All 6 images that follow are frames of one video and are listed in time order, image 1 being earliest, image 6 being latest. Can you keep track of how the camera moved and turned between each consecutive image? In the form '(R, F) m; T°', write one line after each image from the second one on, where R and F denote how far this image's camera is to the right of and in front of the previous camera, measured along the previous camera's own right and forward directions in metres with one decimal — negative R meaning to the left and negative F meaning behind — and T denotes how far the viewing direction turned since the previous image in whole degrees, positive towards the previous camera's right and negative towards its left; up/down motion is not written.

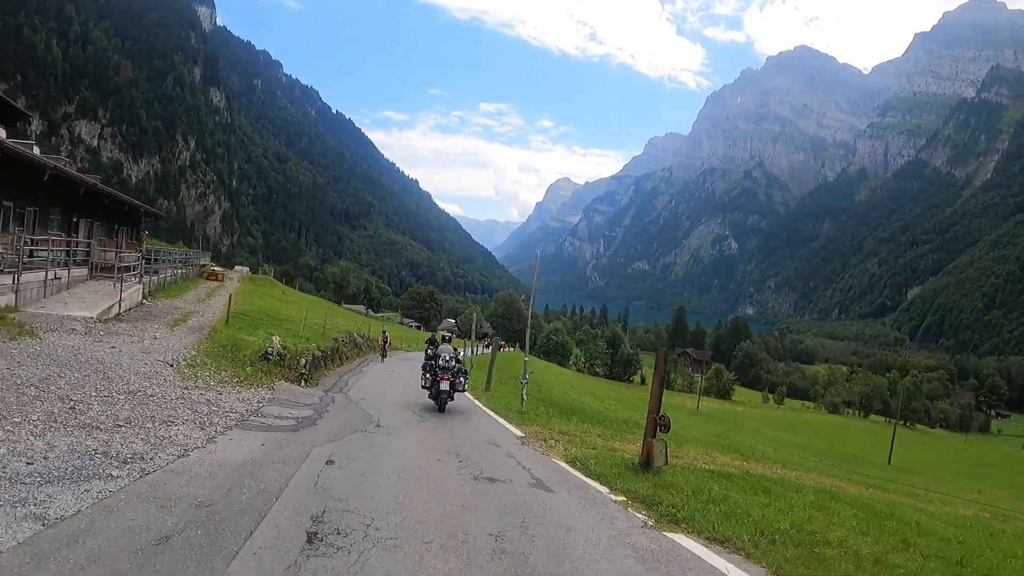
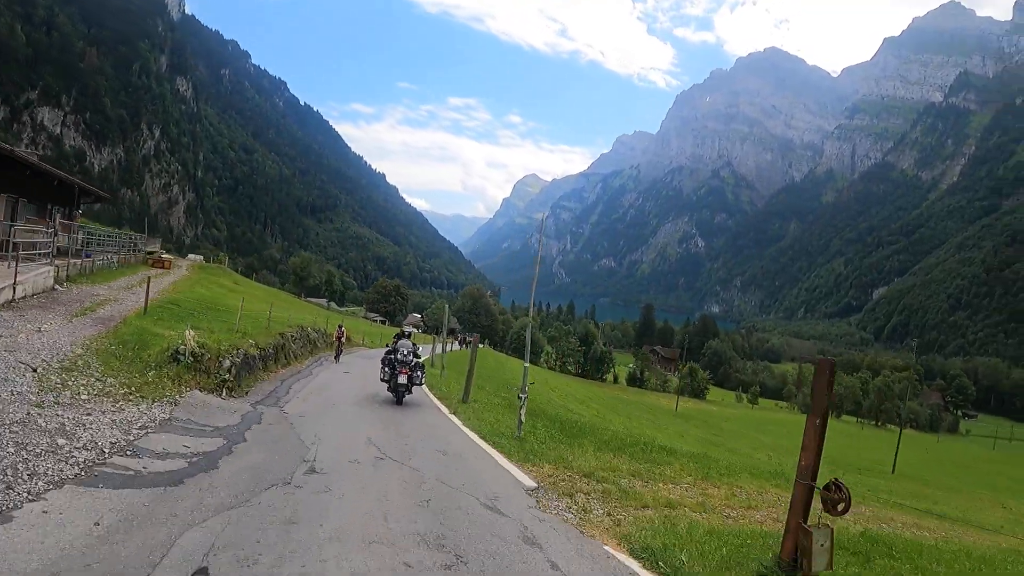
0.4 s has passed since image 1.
(-0.2, +1.7) m; +2°
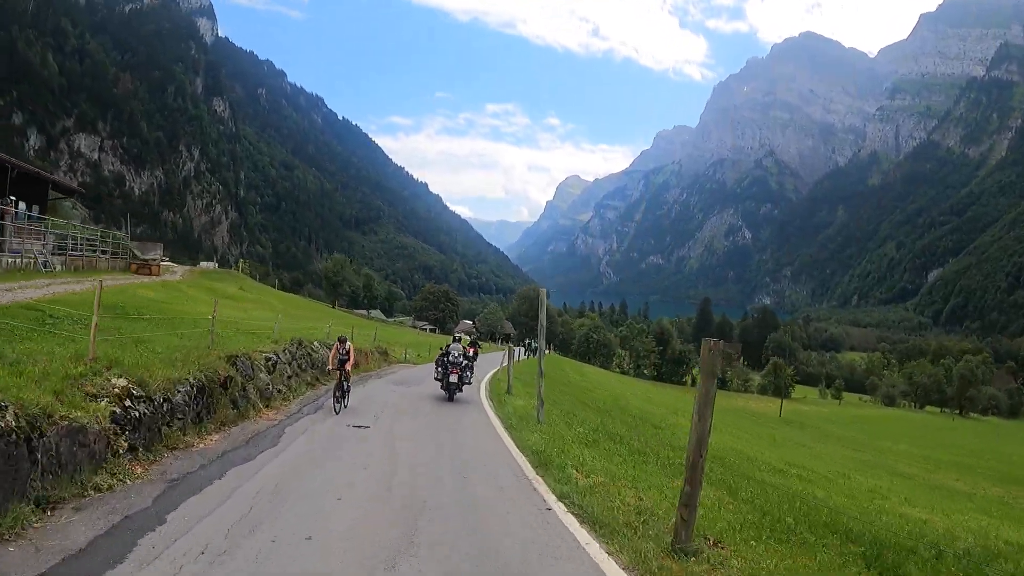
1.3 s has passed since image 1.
(-0.8, +4.4) m; -4°
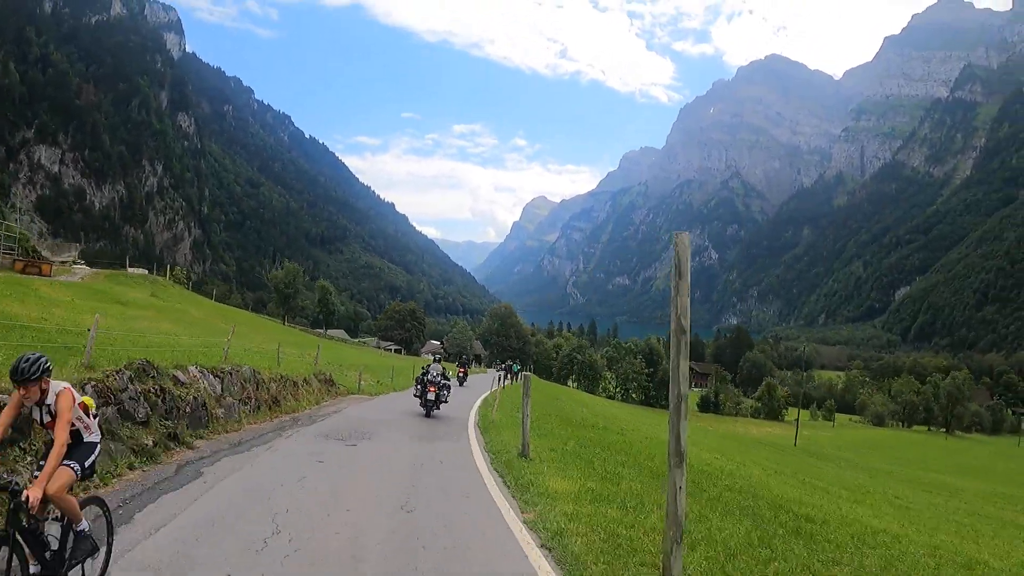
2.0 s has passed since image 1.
(-0.3, +3.0) m; +3°
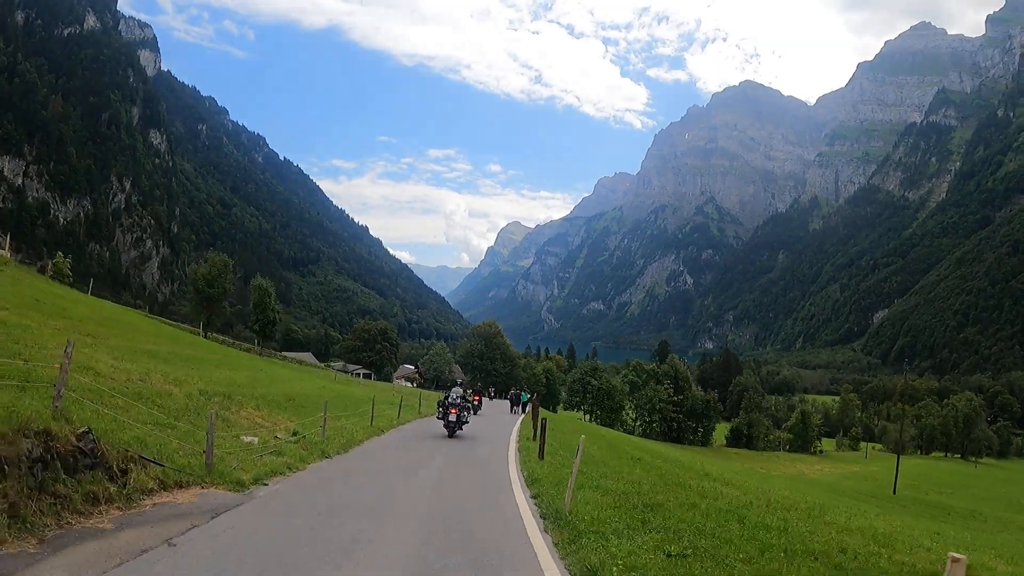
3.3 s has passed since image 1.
(-1.1, +5.0) m; +2°
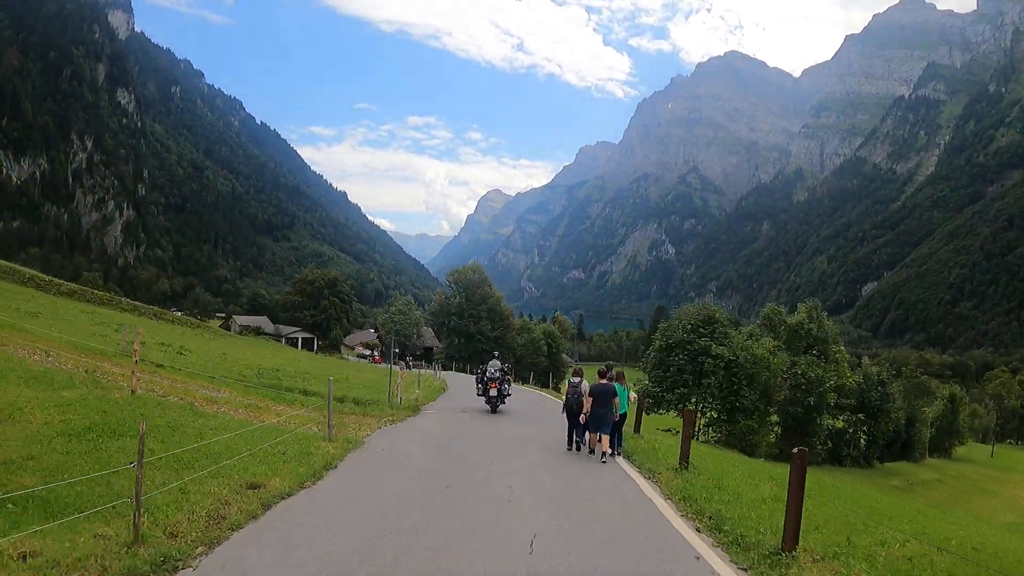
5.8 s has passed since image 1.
(-1.5, +10.5) m; +2°
